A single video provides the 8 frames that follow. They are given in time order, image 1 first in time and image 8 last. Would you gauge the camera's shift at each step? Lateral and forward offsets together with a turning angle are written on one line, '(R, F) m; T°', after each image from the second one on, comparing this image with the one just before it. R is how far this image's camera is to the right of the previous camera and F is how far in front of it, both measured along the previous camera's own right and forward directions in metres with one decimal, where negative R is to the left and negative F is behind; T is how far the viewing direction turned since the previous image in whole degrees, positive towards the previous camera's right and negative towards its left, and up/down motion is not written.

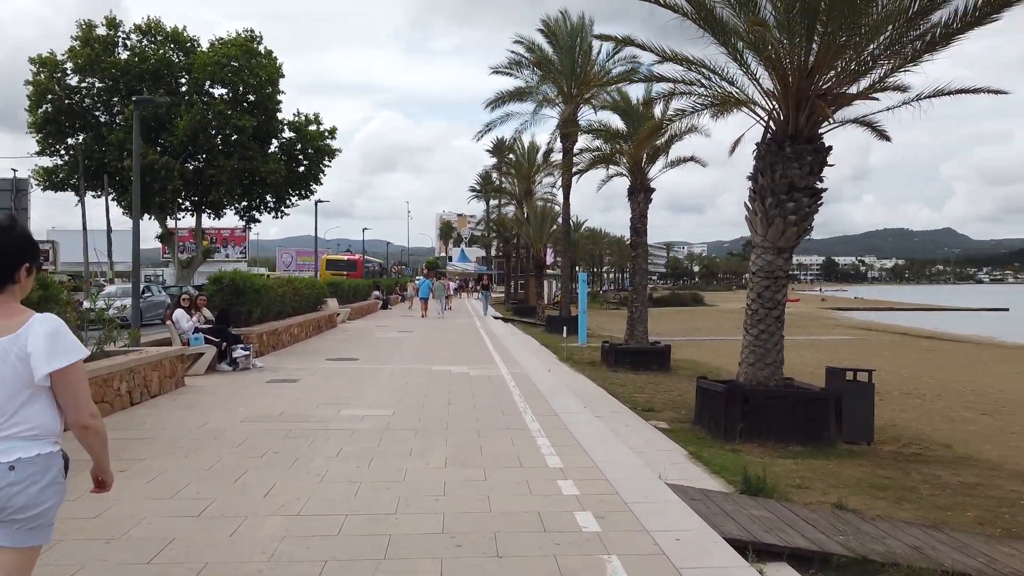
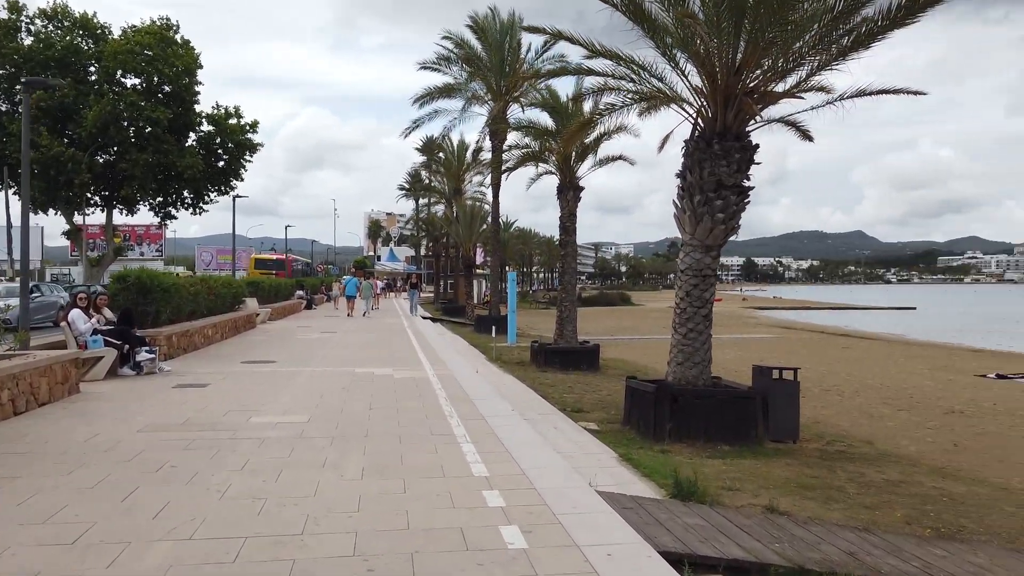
(+0.1, +0.3) m; +5°
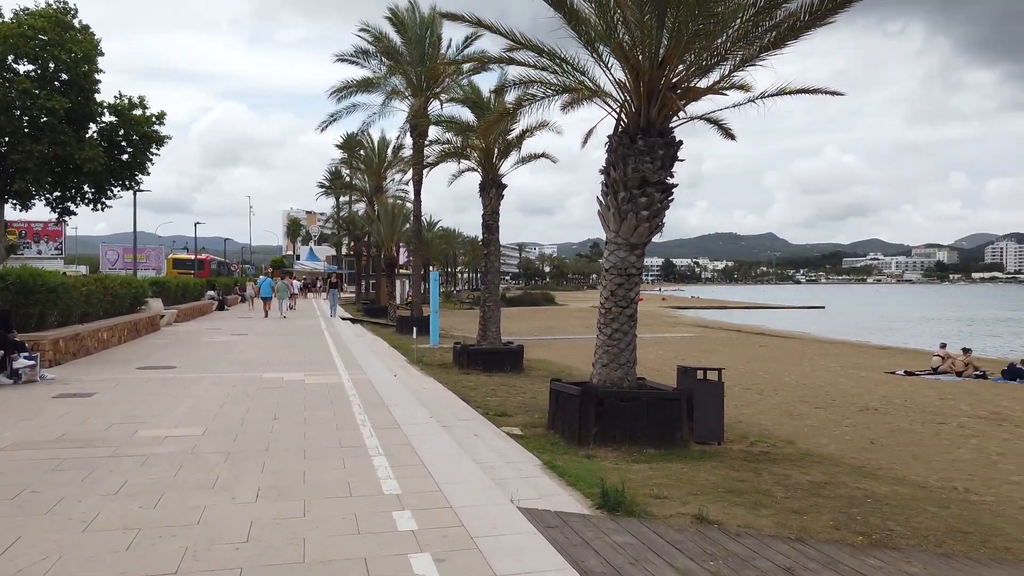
(+0.1, +0.4) m; +6°
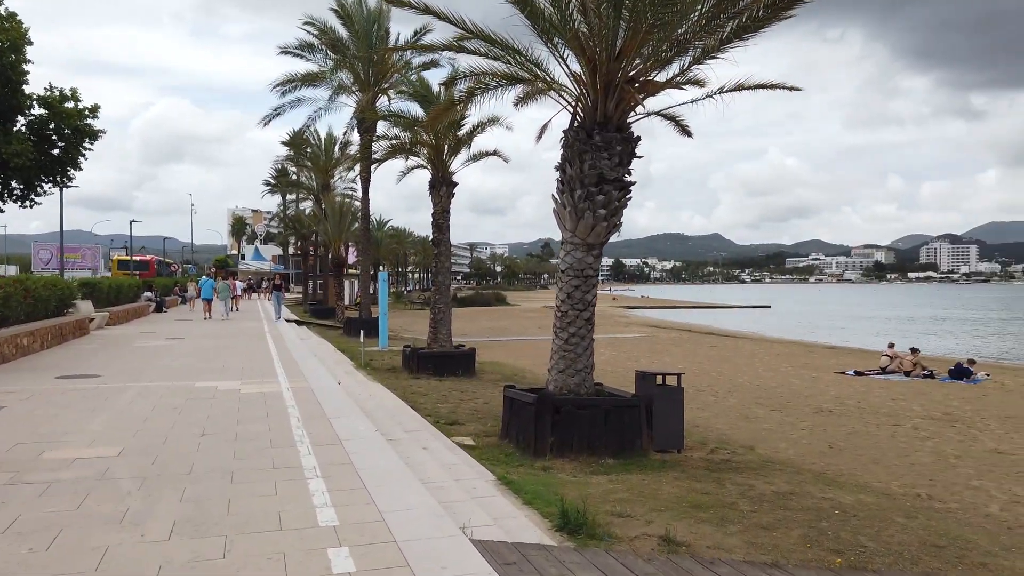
(0.0, +0.5) m; +4°
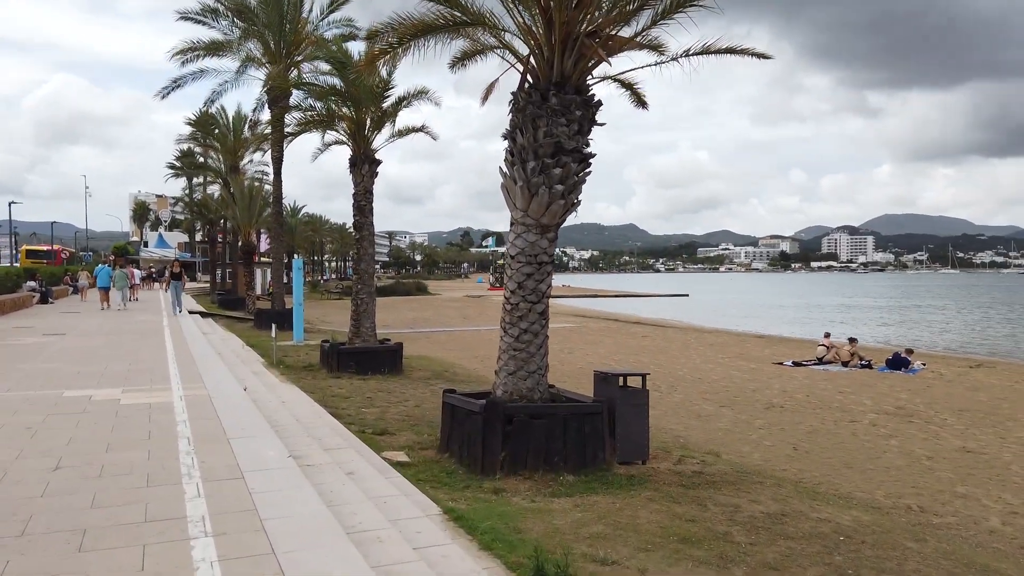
(-0.2, +1.2) m; +6°
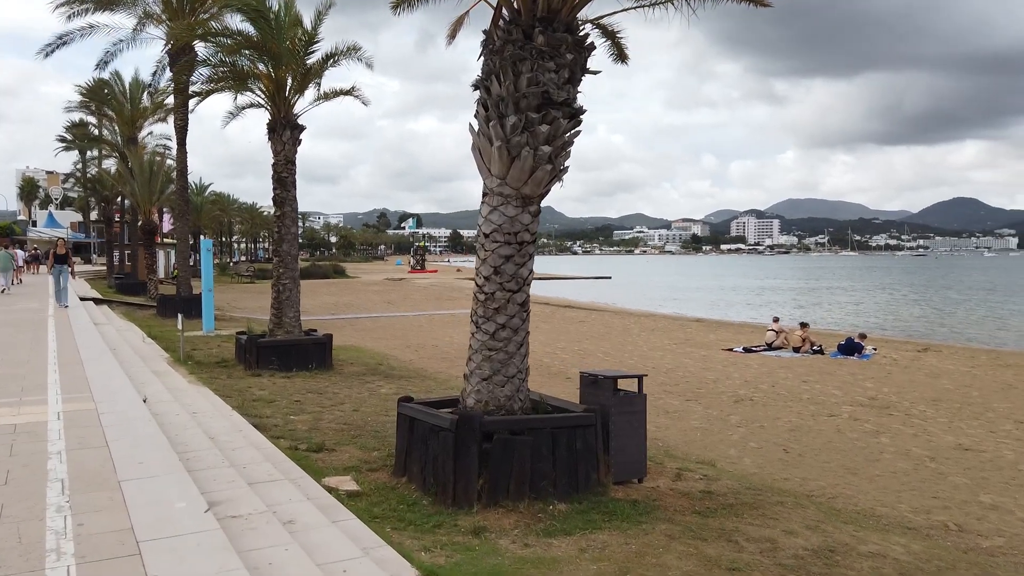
(-0.4, +1.4) m; +6°
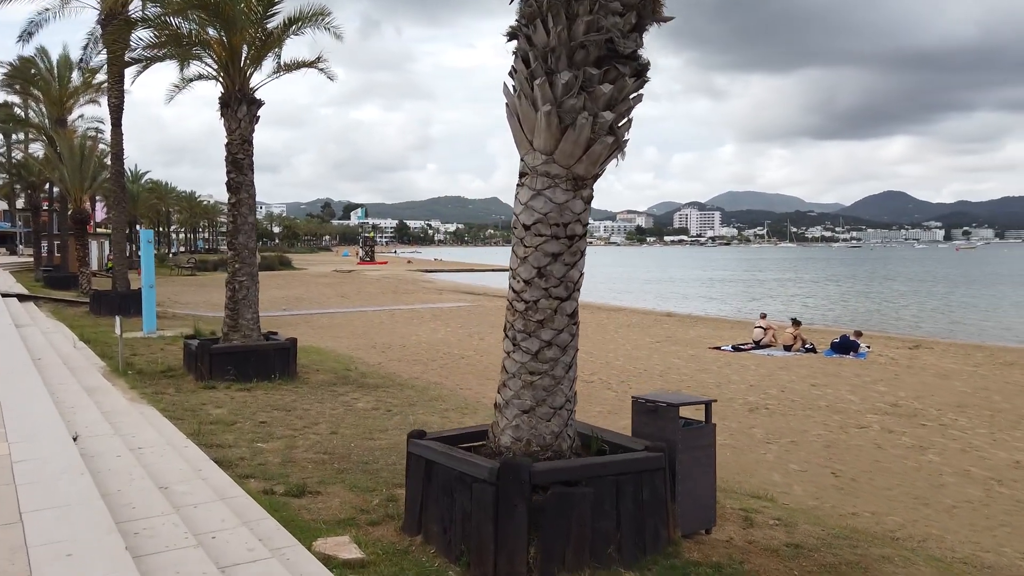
(-0.6, +1.3) m; +4°
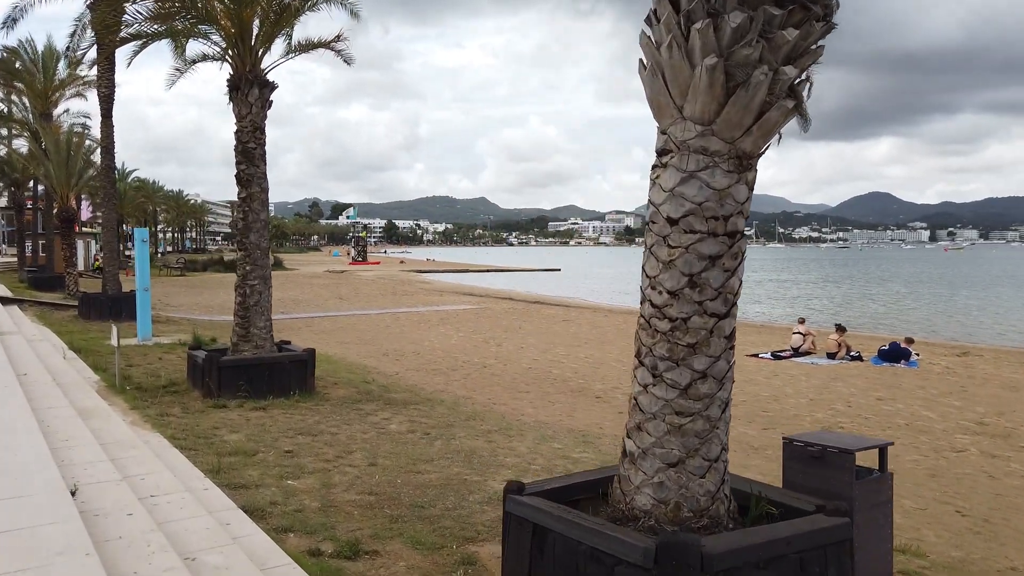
(-0.7, +1.1) m; +1°
